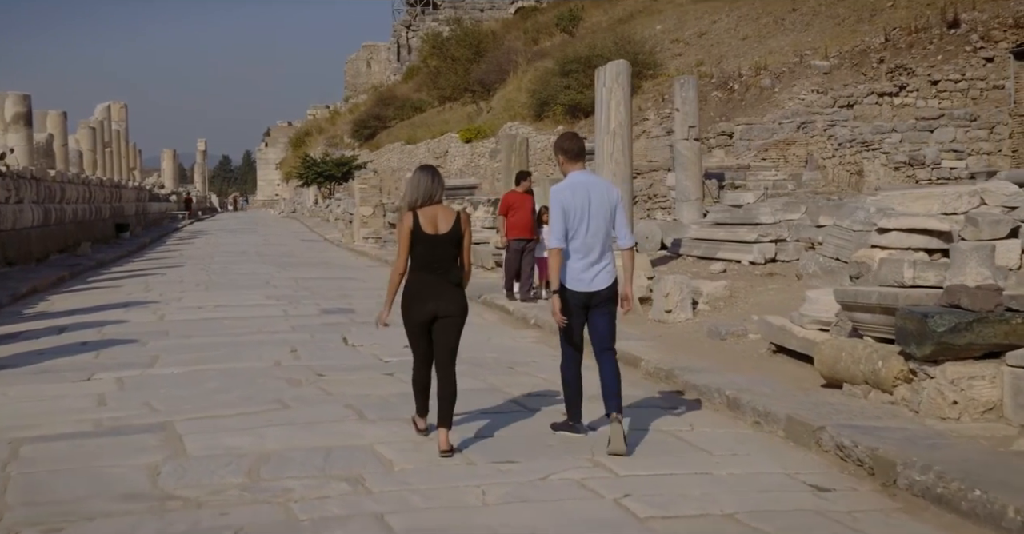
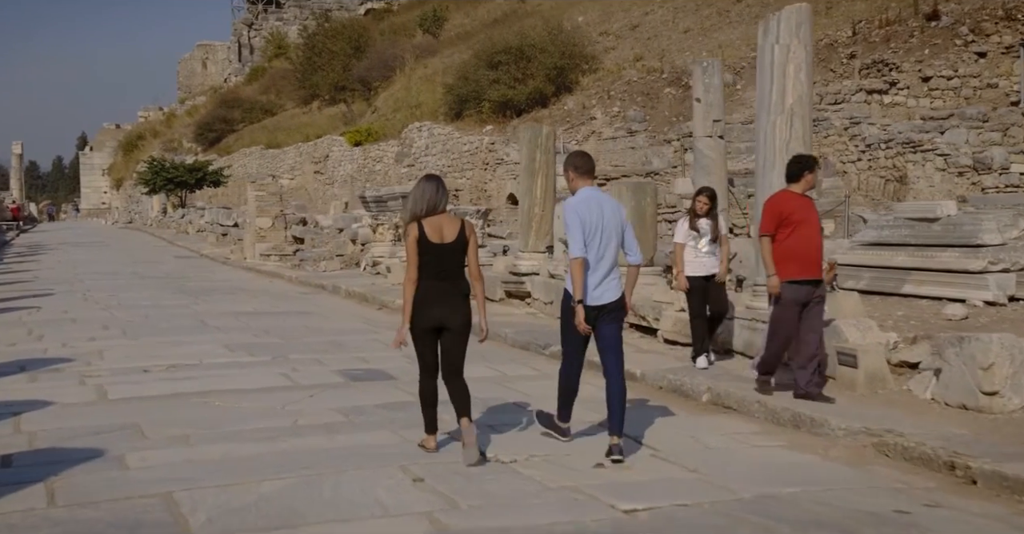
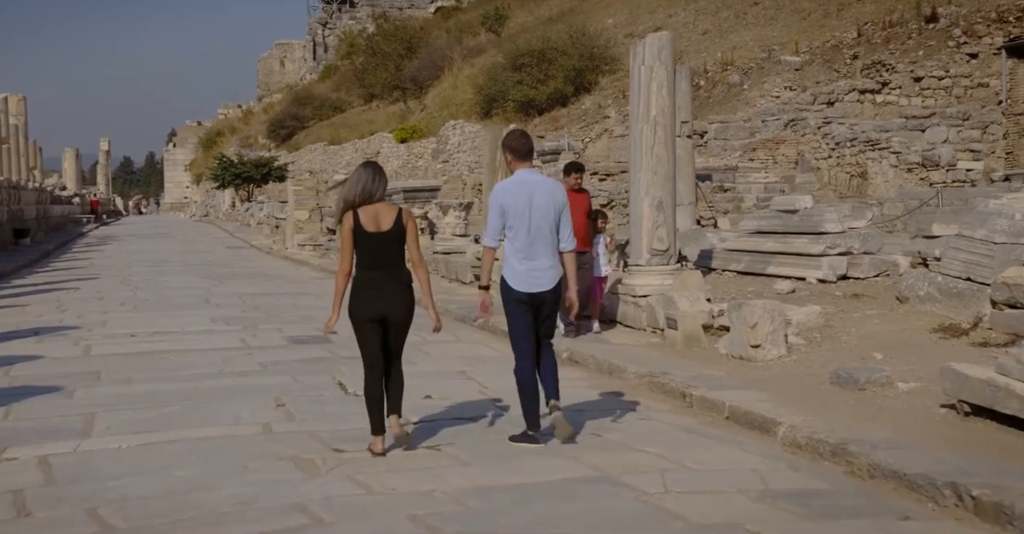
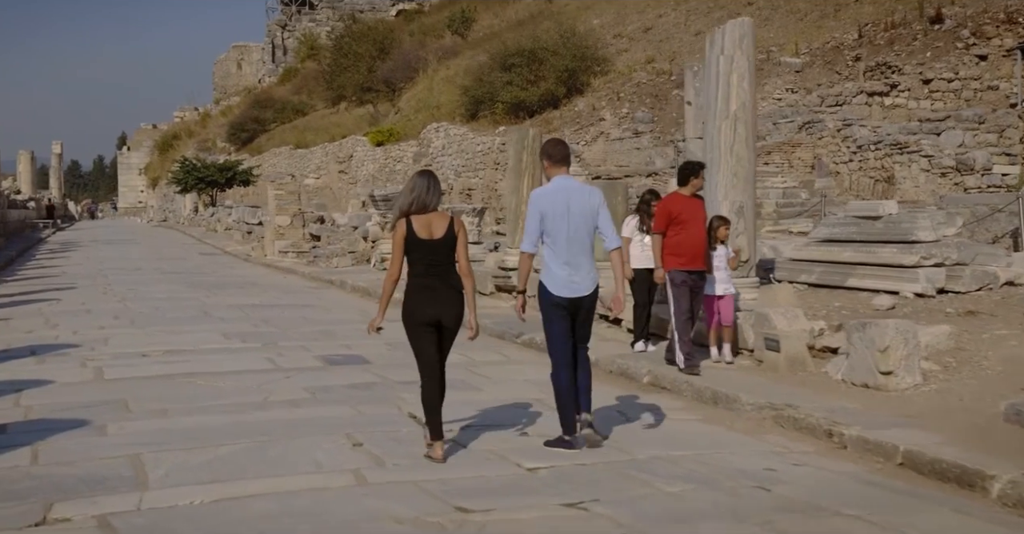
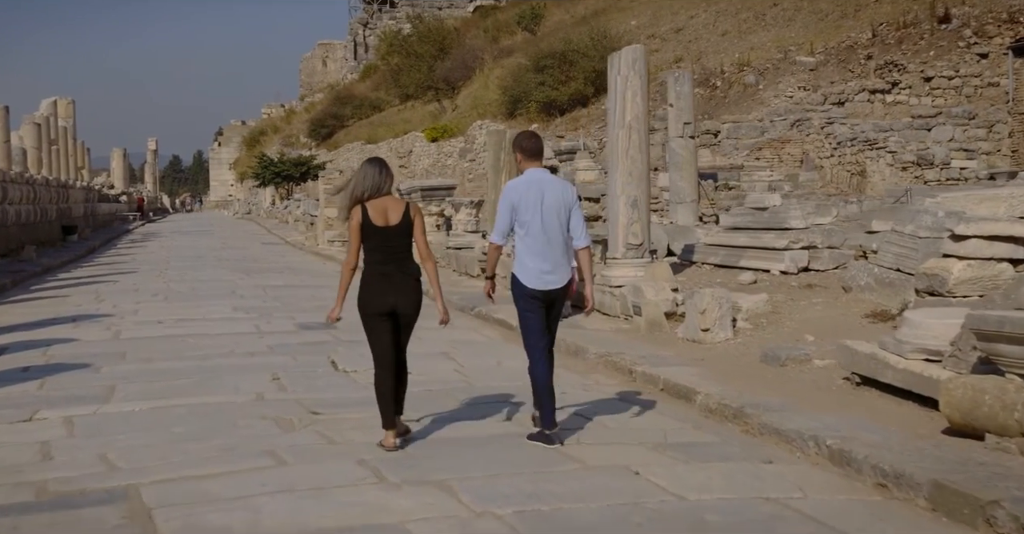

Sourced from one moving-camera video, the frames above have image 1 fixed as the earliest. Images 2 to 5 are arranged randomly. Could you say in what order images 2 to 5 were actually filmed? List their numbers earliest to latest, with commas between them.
5, 3, 4, 2
